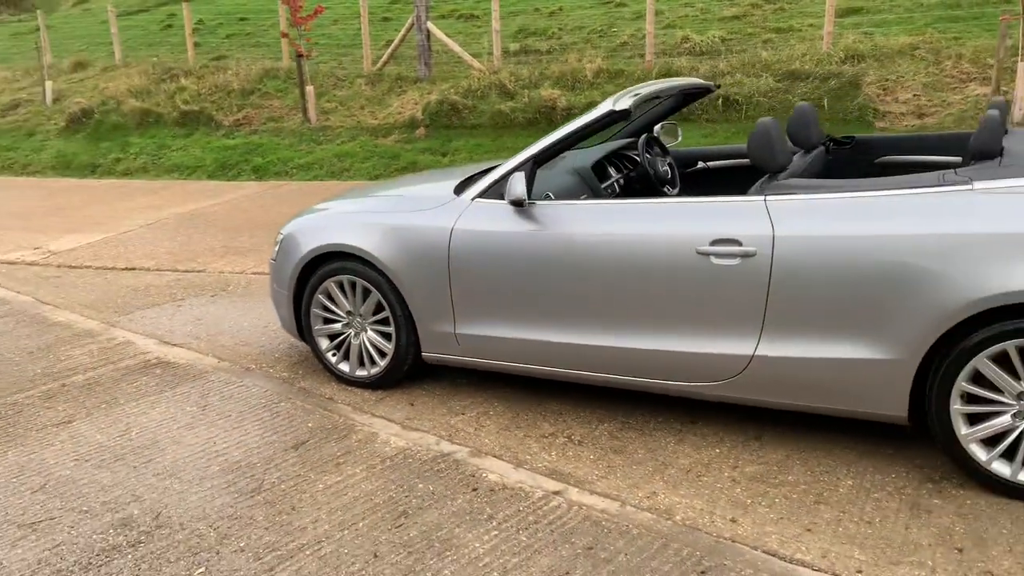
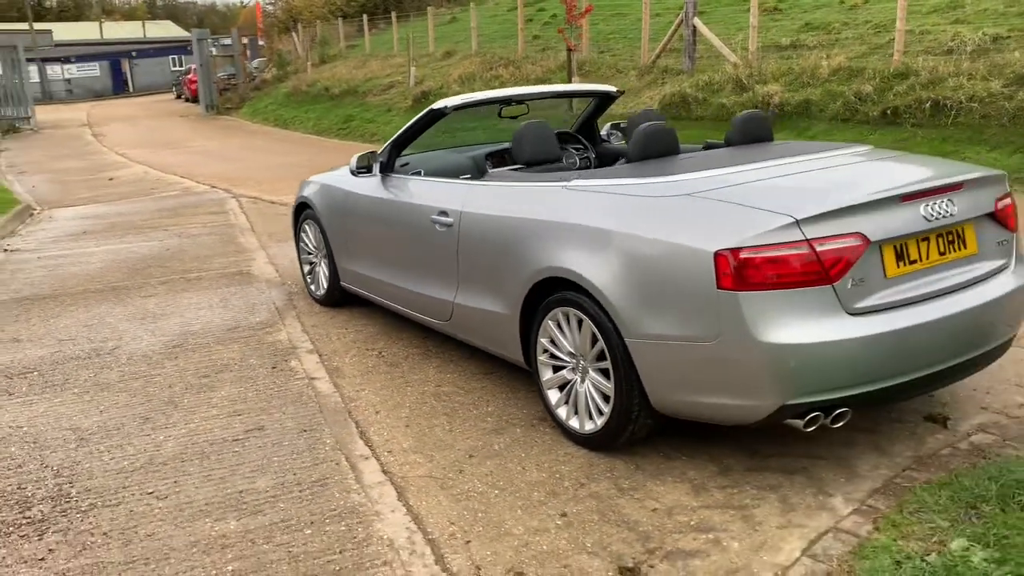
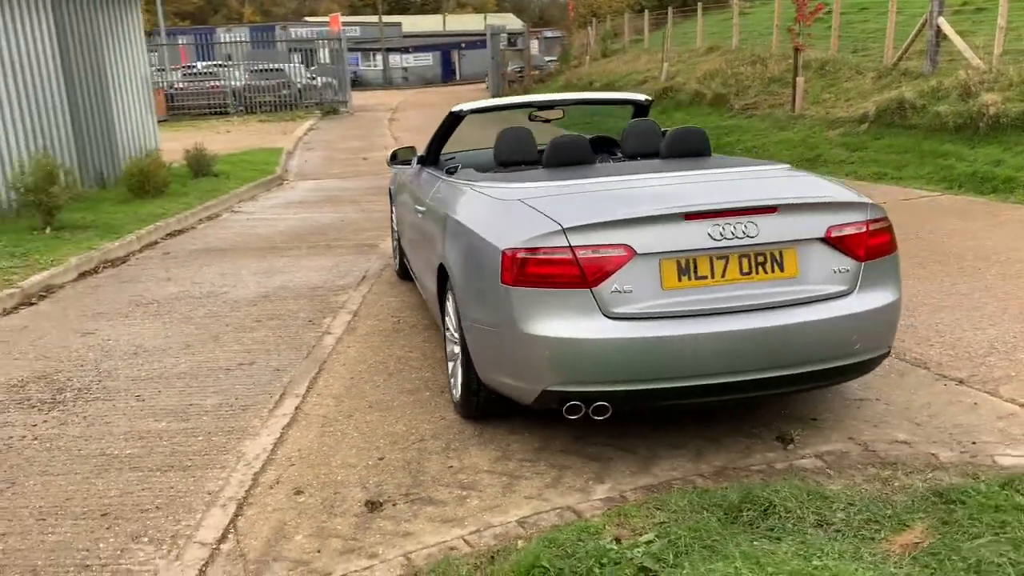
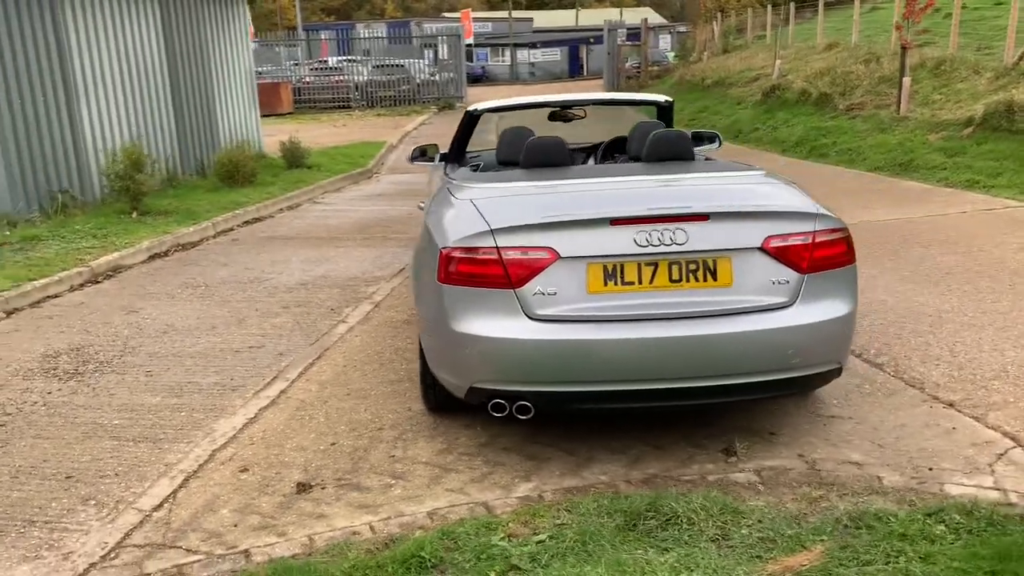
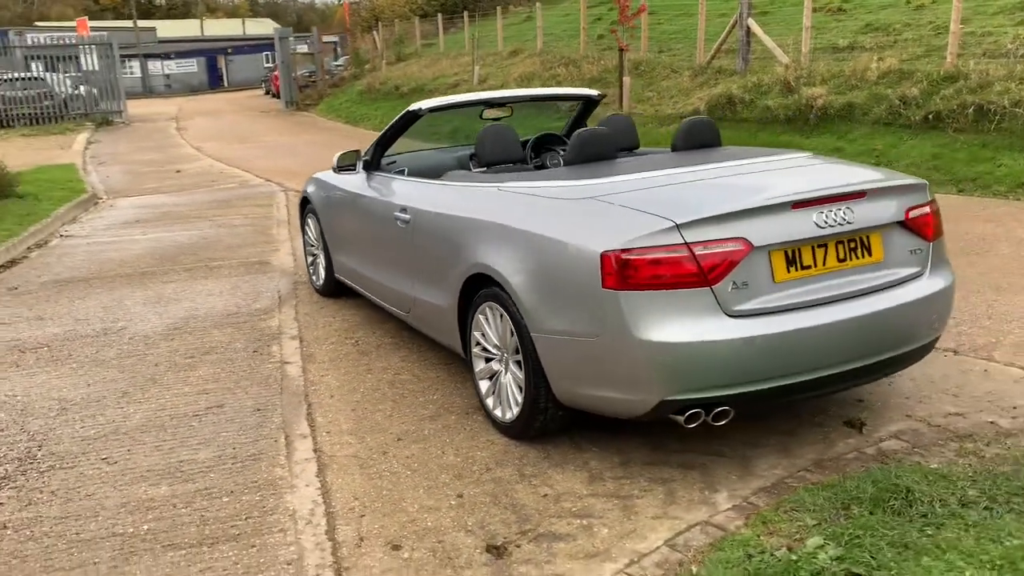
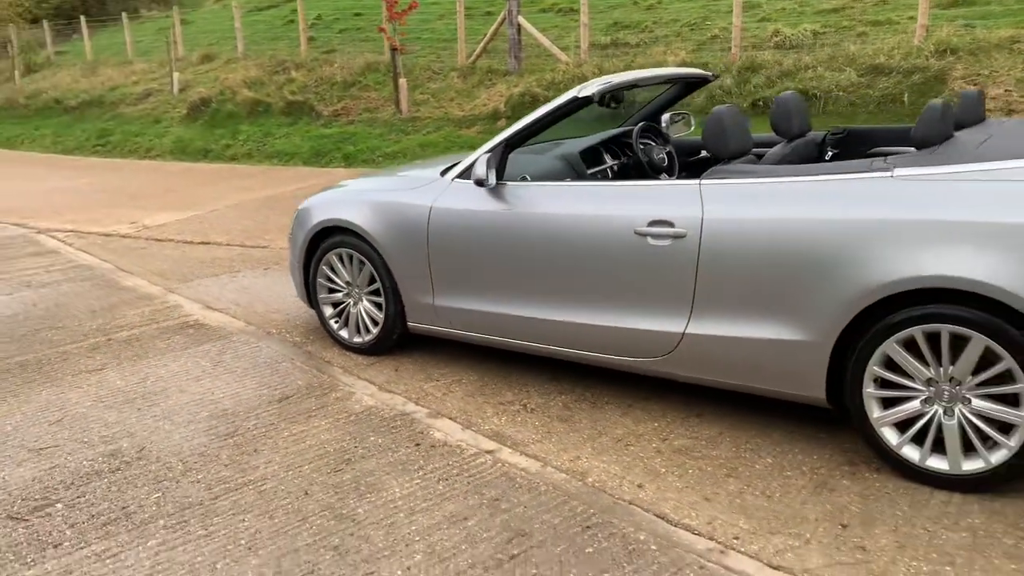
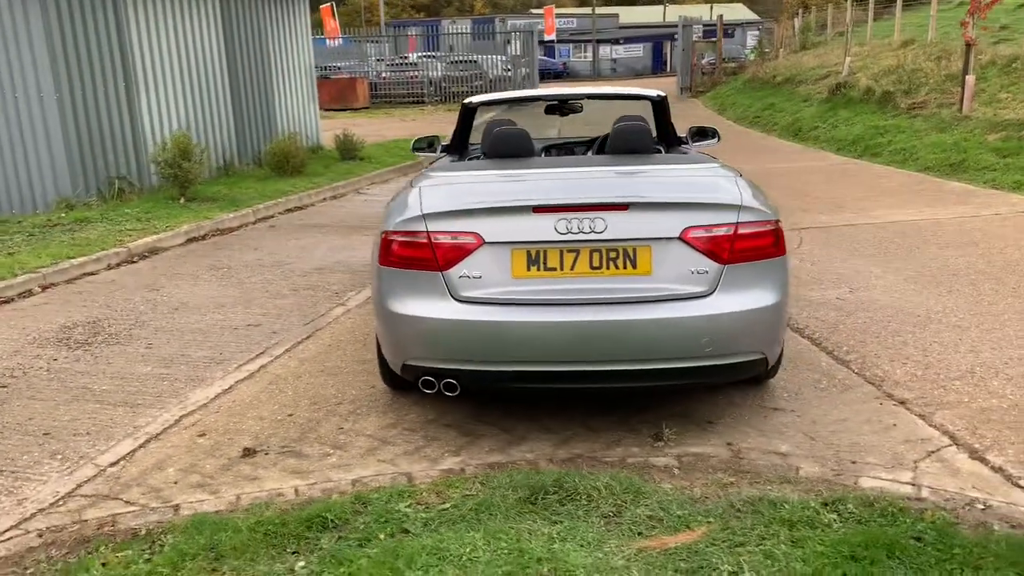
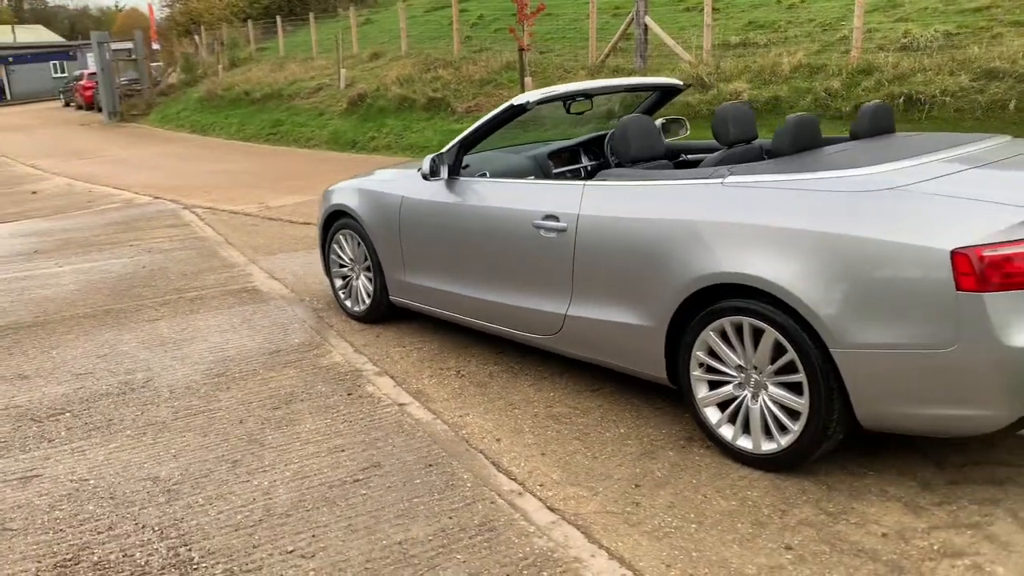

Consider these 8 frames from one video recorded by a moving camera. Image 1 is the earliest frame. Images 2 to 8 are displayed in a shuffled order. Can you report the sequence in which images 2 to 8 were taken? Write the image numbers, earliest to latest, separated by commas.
6, 8, 2, 5, 3, 4, 7
